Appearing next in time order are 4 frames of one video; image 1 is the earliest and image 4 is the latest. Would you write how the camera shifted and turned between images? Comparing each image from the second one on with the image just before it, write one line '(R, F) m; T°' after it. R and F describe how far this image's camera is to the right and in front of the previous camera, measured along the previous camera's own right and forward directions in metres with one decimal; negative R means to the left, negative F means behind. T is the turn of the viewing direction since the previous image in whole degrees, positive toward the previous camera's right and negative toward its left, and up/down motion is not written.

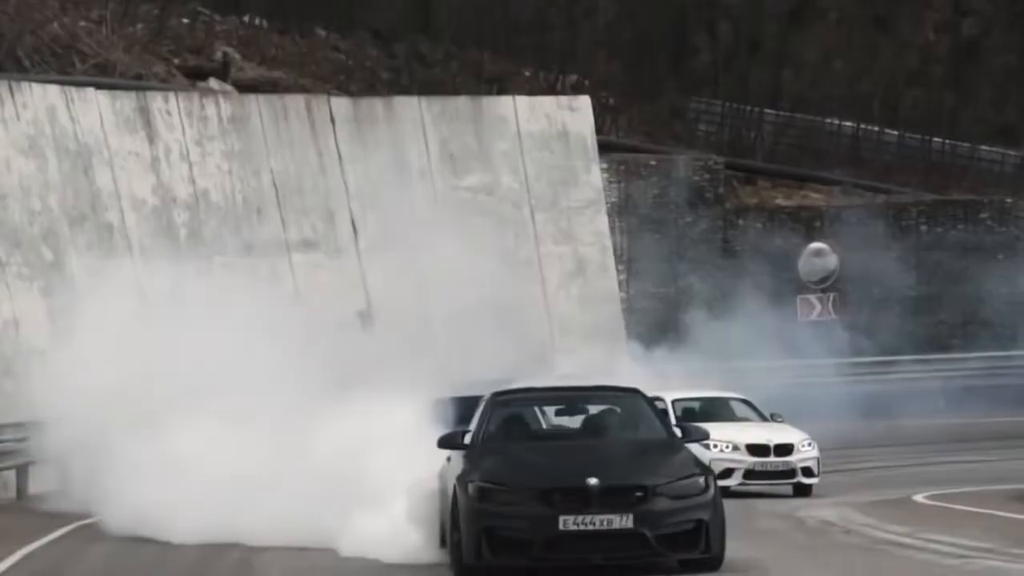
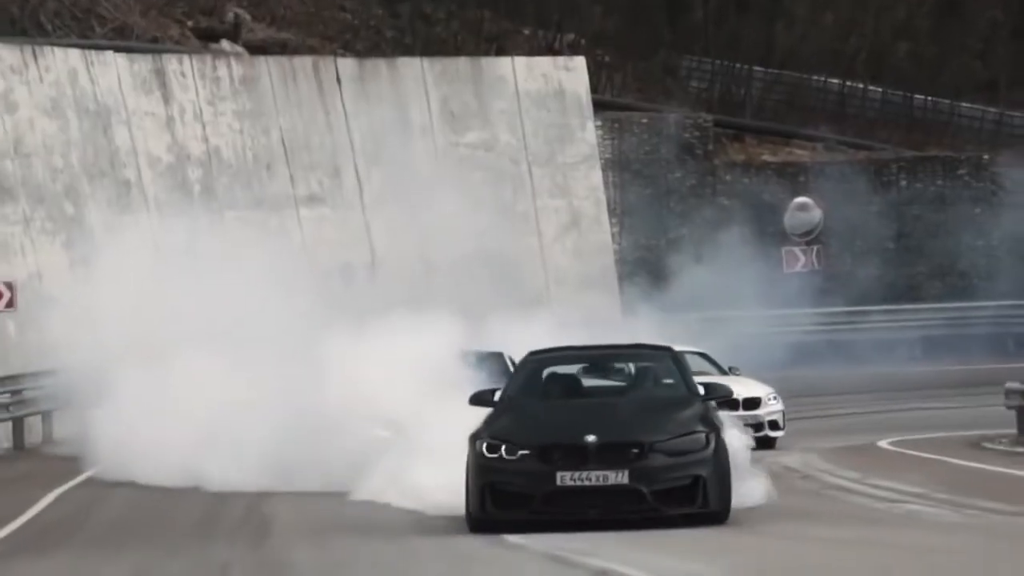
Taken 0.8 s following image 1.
(+0.1, -1.9) m; 0°
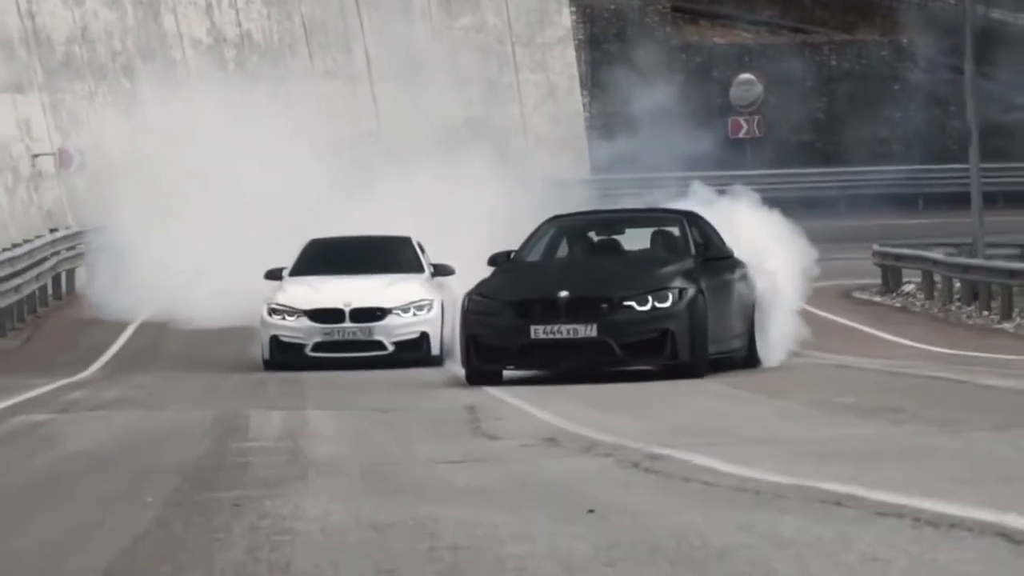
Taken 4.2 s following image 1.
(+0.5, -7.2) m; 0°
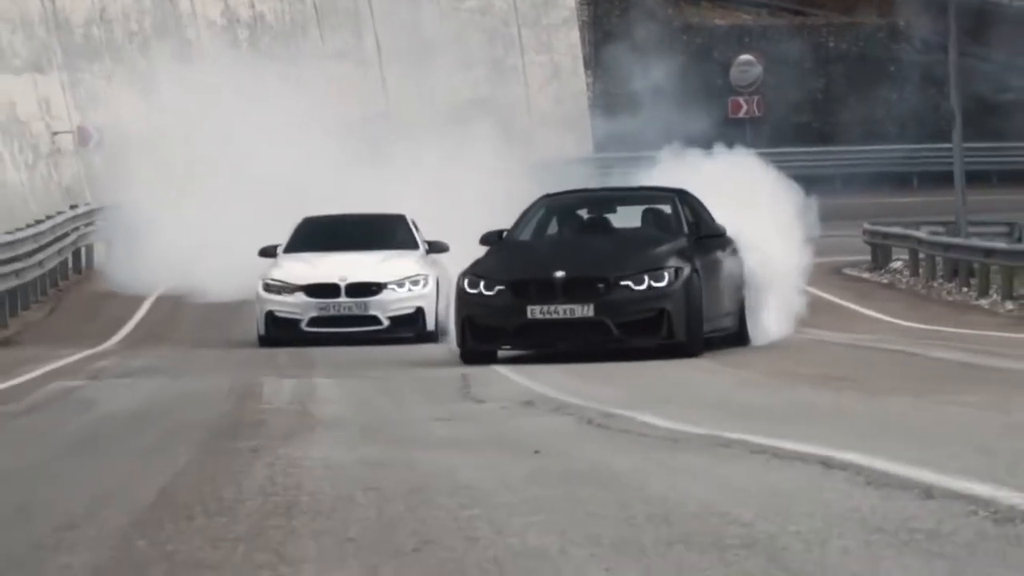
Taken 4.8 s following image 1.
(+0.1, -1.3) m; 0°
